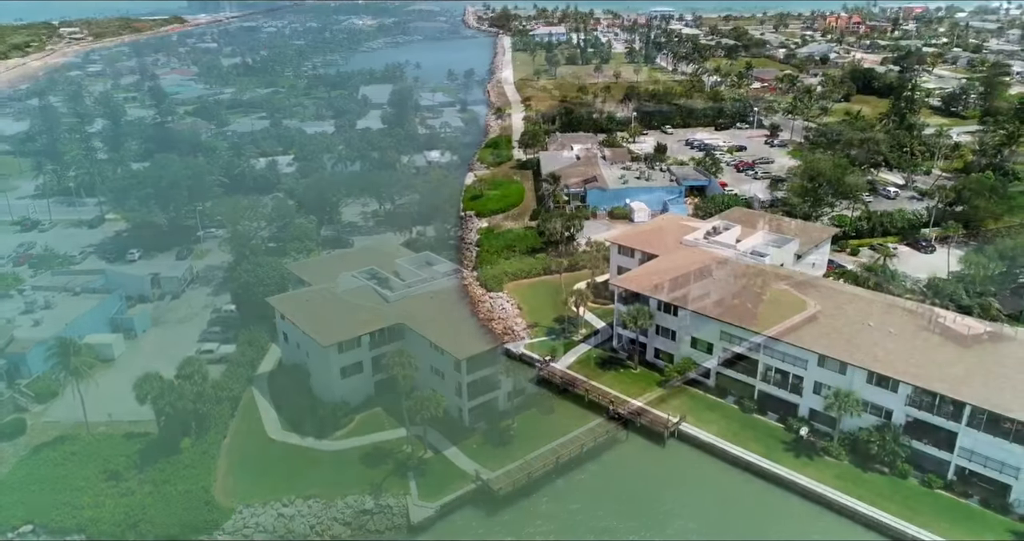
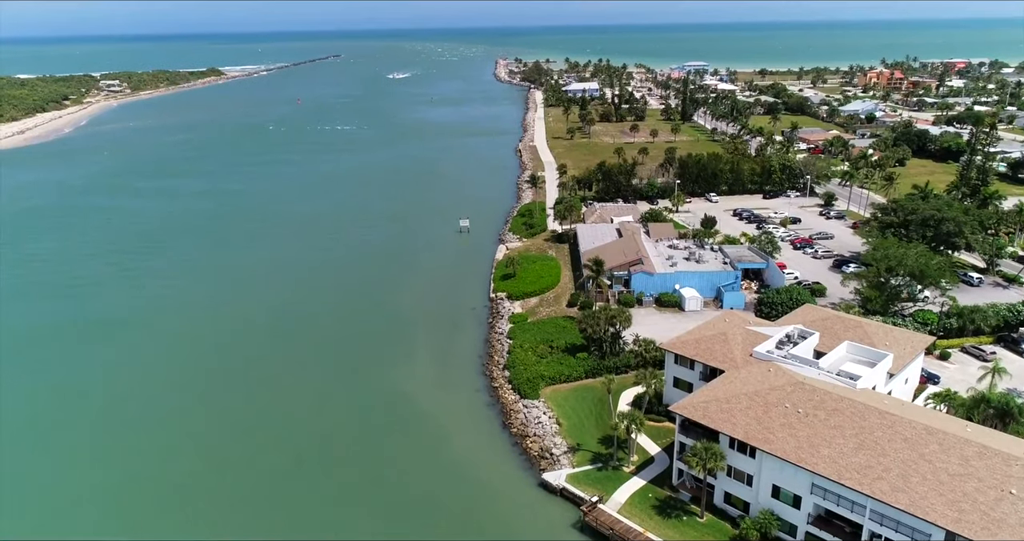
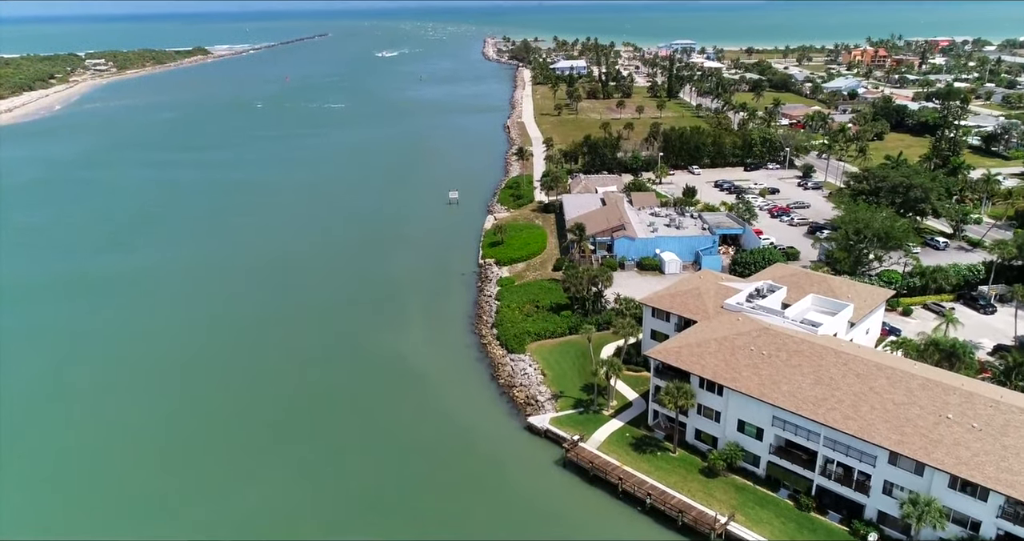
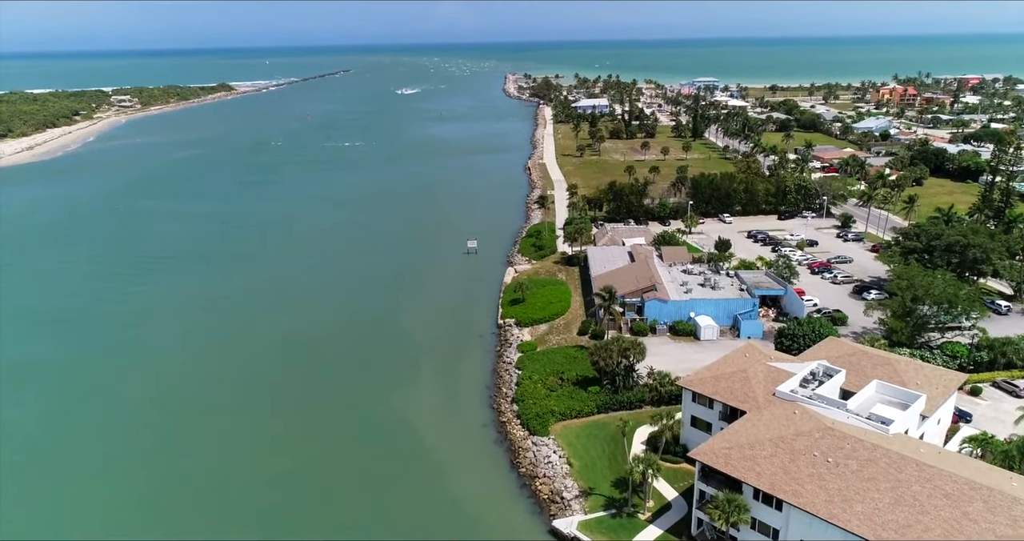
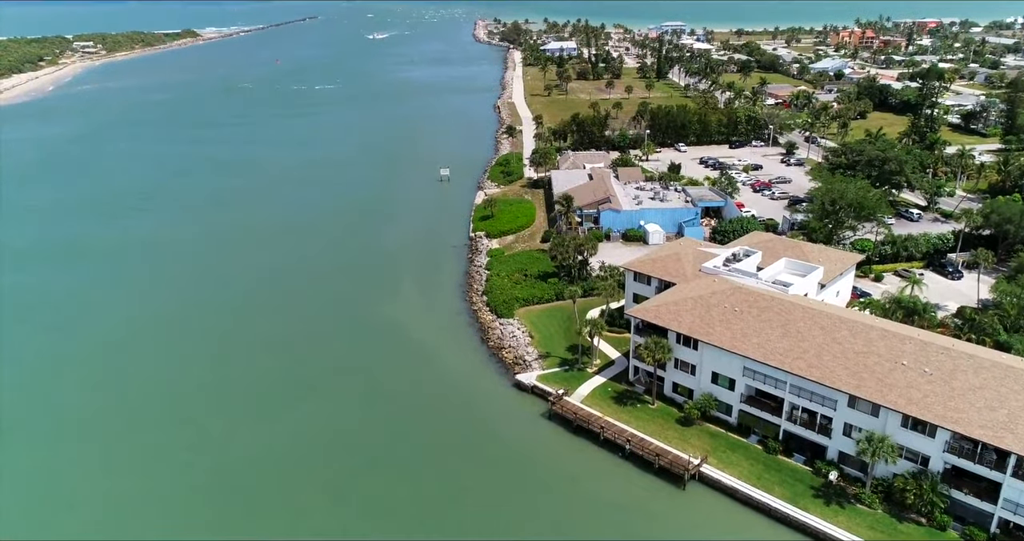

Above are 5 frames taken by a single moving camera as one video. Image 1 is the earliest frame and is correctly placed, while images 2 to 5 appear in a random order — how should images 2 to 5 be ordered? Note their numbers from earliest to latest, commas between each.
5, 3, 2, 4
